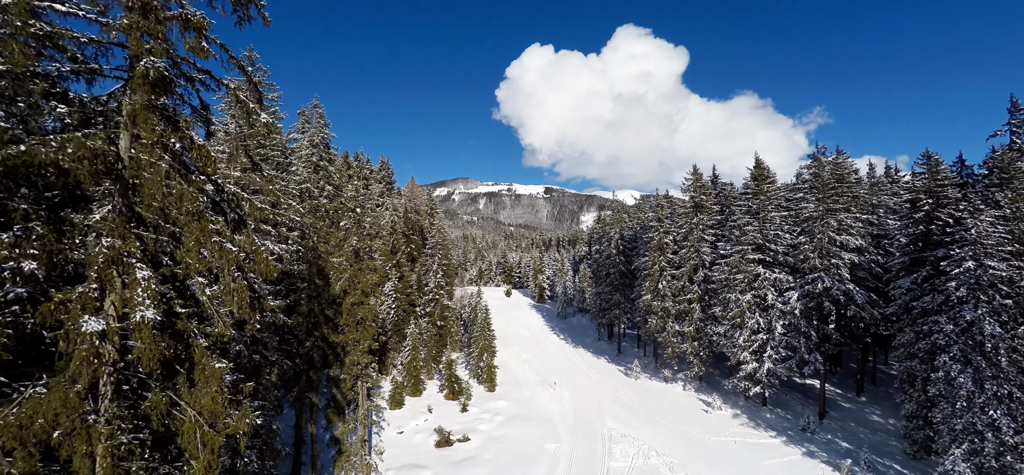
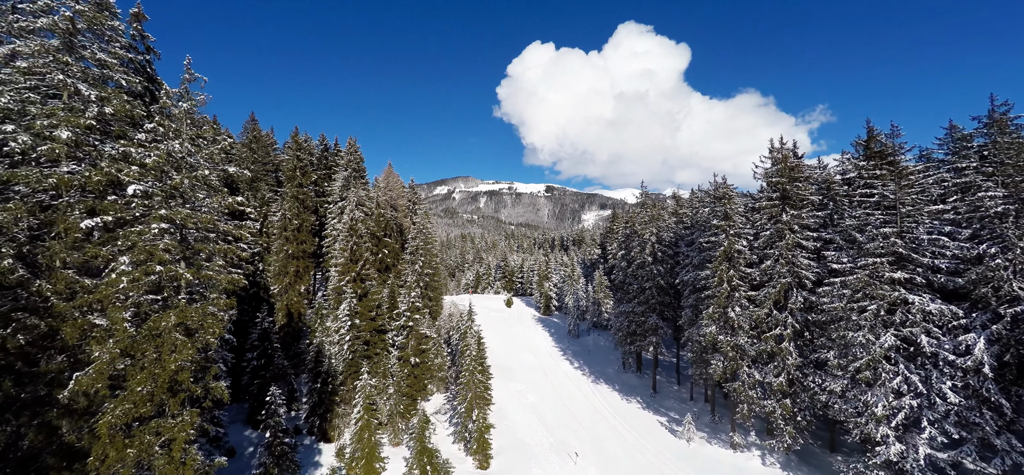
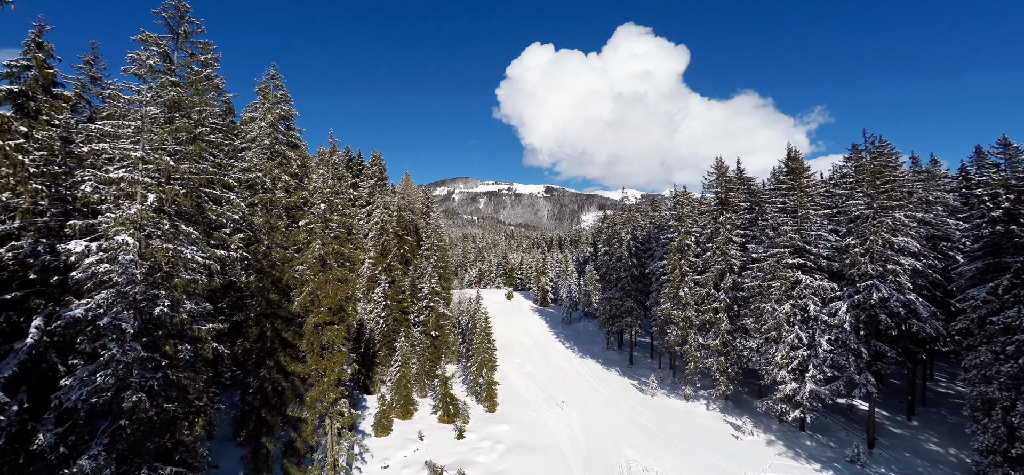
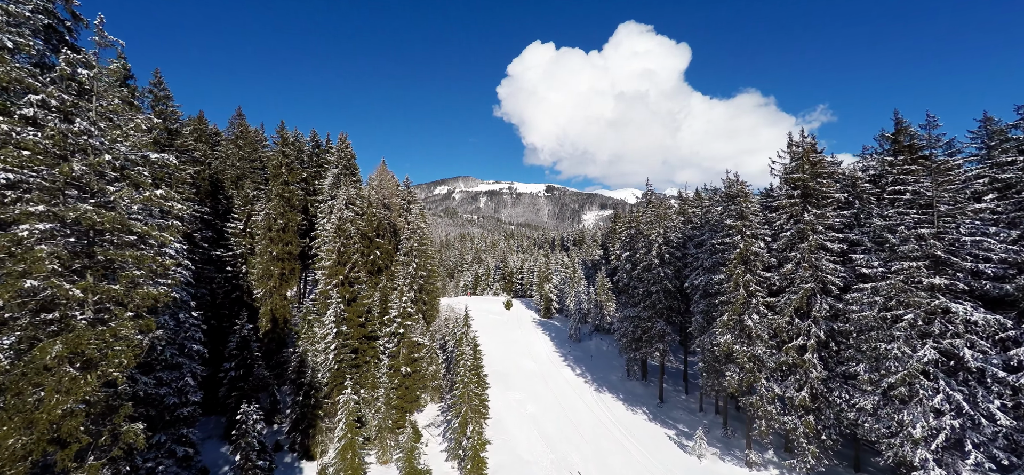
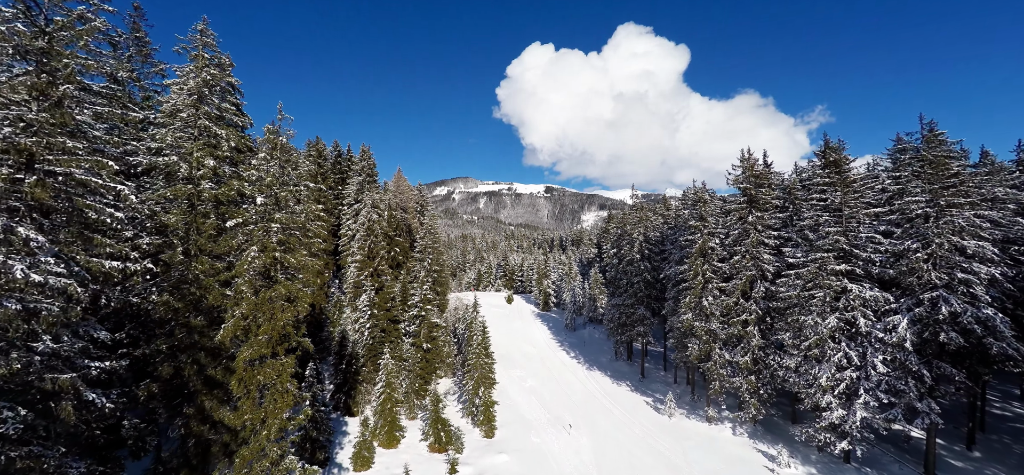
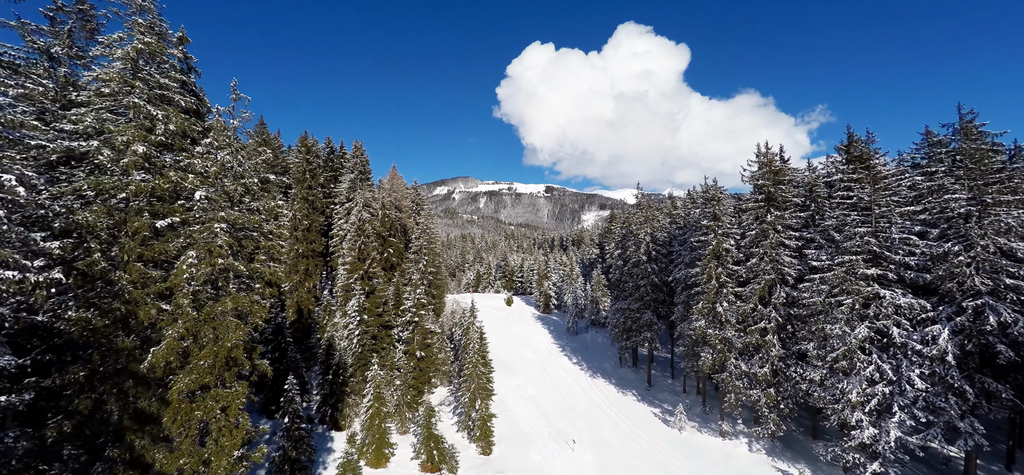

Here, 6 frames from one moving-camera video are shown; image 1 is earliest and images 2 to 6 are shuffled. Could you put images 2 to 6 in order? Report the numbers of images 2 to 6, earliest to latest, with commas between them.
3, 5, 6, 2, 4
